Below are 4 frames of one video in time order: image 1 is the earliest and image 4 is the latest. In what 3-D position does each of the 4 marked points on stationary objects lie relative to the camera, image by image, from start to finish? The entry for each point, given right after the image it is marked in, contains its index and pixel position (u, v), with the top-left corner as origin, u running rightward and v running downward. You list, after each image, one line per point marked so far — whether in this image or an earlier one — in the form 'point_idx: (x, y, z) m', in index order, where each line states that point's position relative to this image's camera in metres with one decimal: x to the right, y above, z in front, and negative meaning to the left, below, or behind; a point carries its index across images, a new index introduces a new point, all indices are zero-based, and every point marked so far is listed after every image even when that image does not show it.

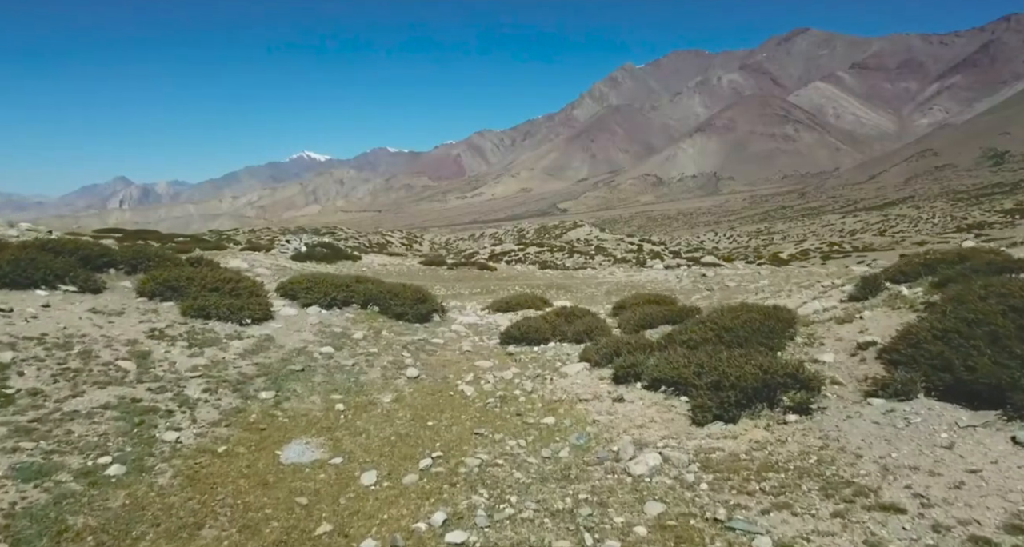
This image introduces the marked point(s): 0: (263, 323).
0: (-3.6, -0.7, +9.8) m
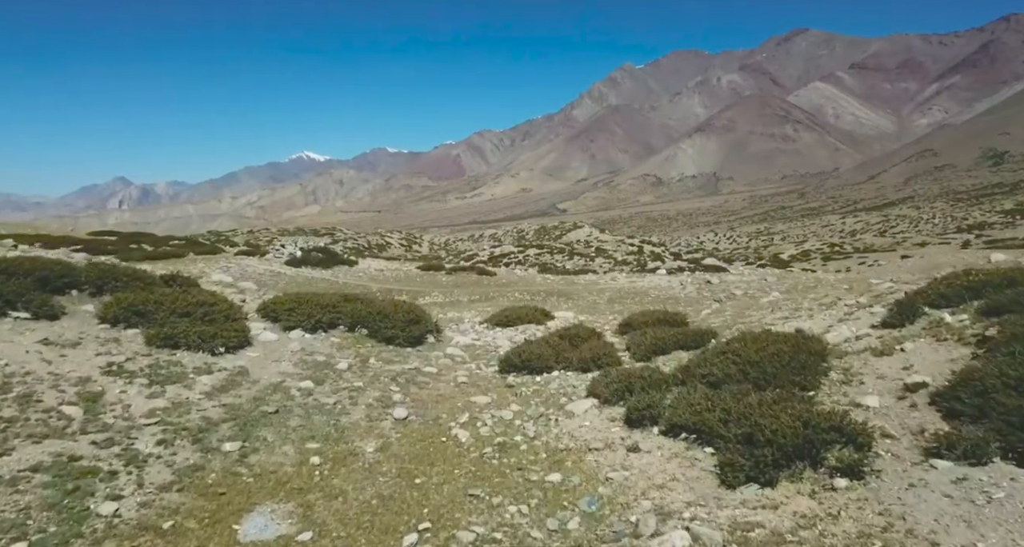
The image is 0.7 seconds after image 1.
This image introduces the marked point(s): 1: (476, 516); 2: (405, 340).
0: (-3.6, -1.0, +8.9) m
1: (-0.3, -1.9, +5.4) m
2: (-1.7, -1.1, +10.8) m
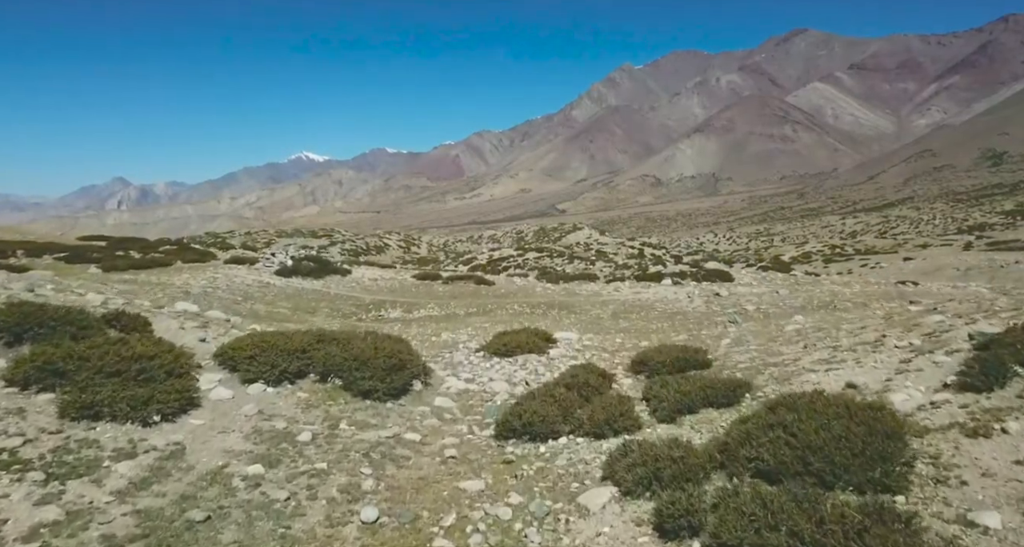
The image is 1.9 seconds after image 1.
0: (-3.6, -1.6, +7.3) m
1: (-0.3, -2.5, +3.8) m
2: (-1.7, -1.6, +9.2) m
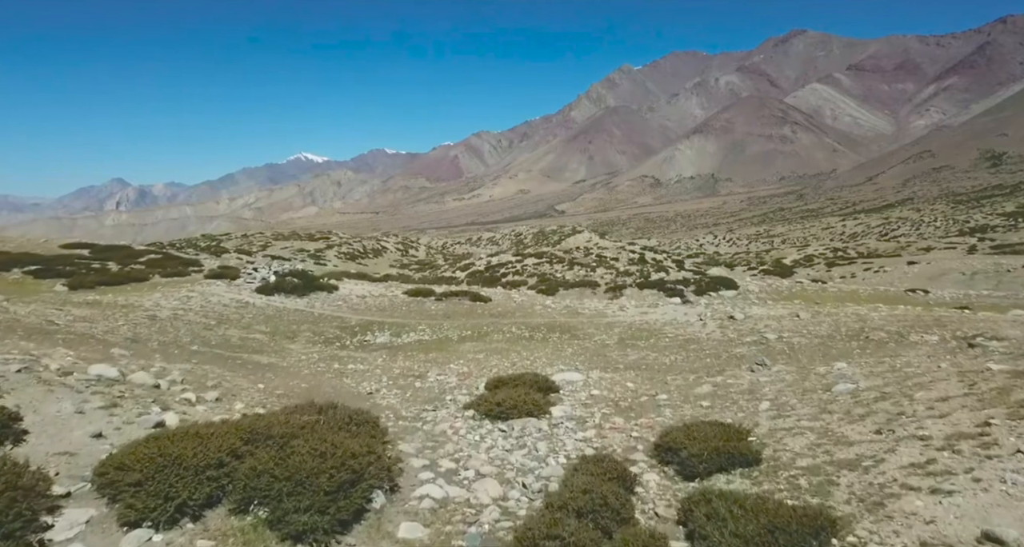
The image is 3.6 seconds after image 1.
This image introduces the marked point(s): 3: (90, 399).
0: (-3.7, -2.5, +4.7) m
1: (-0.4, -3.4, +1.3) m
2: (-1.8, -2.5, +6.6) m
3: (-6.6, -1.9, +10.6) m
